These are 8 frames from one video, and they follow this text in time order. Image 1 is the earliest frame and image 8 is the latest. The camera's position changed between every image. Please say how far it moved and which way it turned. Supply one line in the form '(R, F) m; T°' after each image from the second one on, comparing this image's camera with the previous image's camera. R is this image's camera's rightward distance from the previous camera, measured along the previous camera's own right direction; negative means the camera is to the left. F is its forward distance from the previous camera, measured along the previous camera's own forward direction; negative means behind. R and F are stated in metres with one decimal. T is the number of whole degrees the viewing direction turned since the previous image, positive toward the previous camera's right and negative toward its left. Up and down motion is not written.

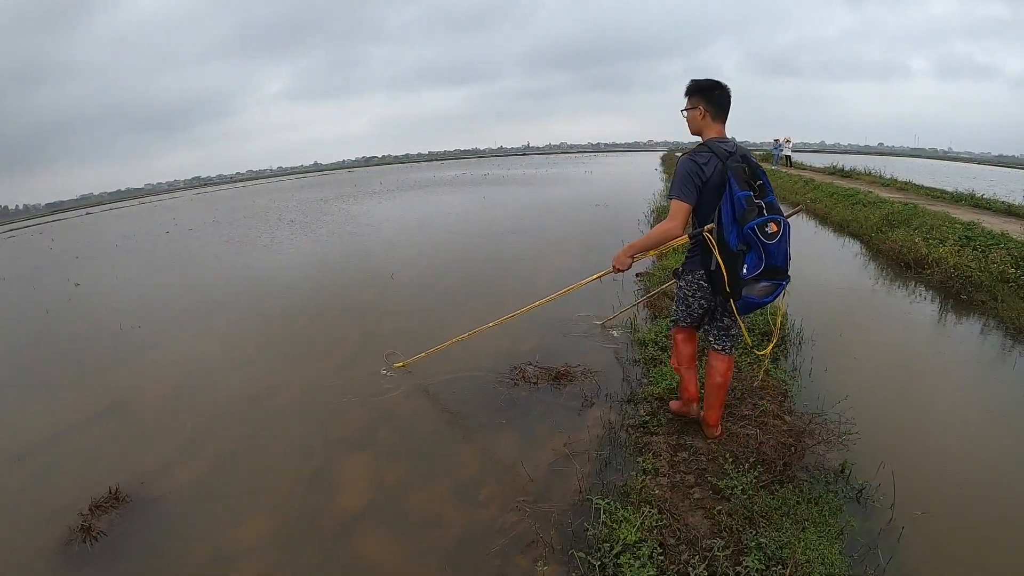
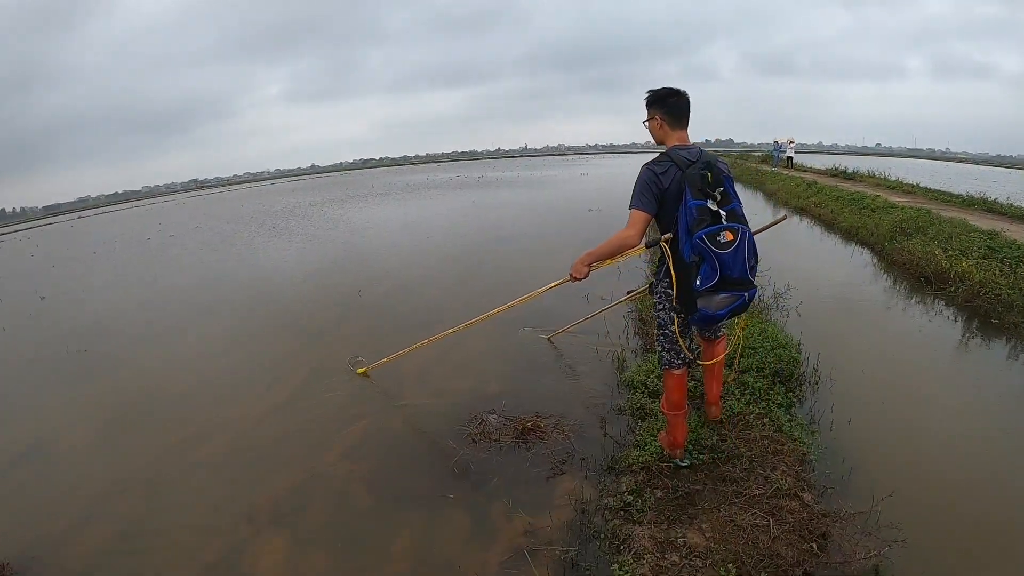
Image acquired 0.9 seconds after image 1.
(+0.4, +0.9) m; 0°
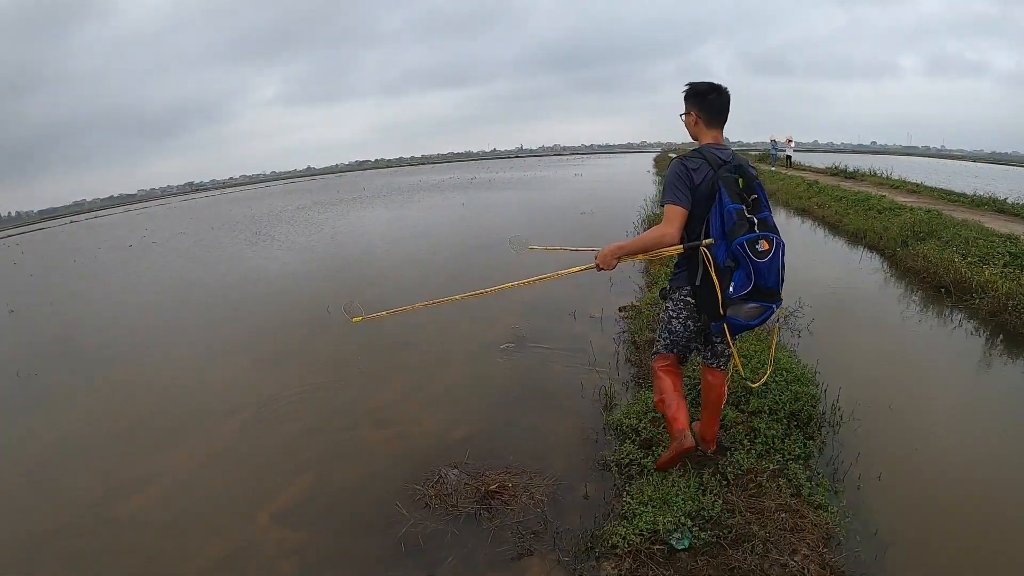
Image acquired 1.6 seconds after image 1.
(+0.3, +0.8) m; 0°
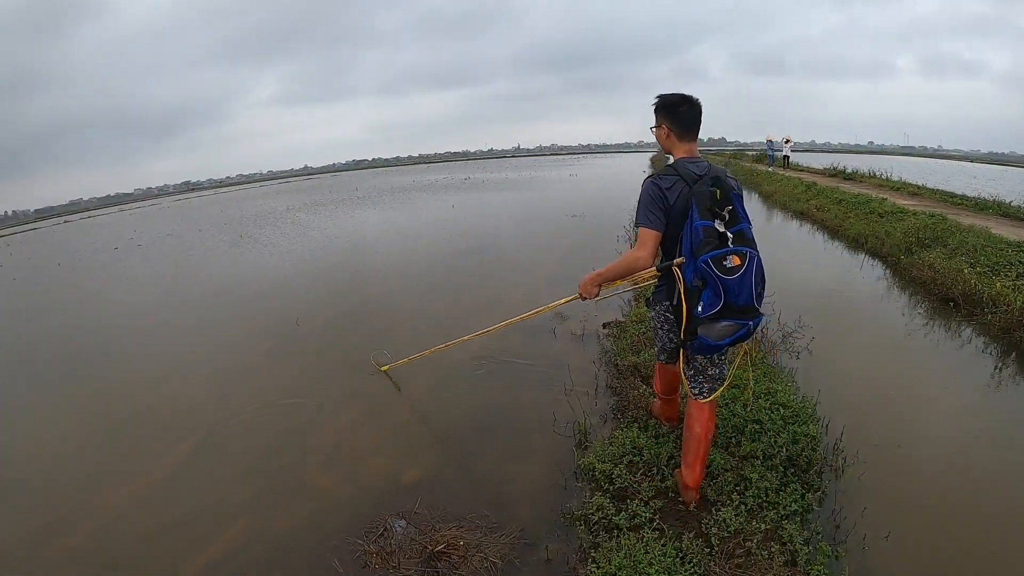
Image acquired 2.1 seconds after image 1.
(+0.3, +0.5) m; 0°
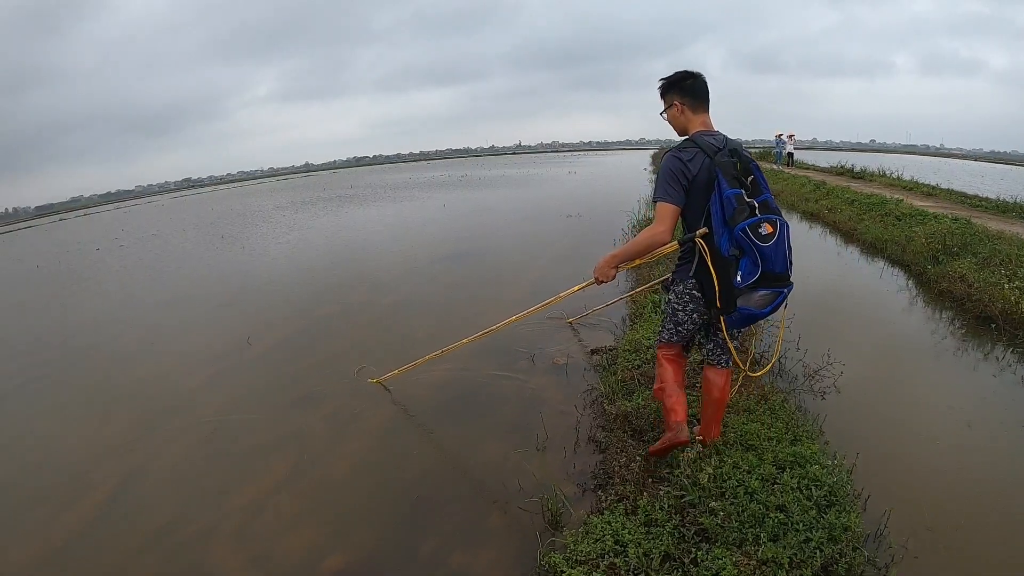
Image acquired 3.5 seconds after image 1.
(+0.3, +0.9) m; 0°
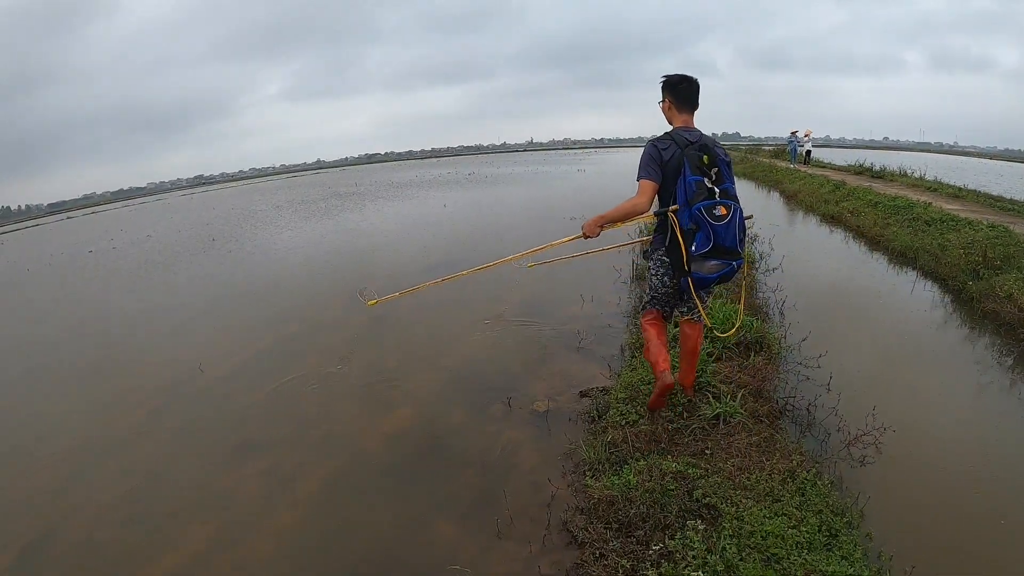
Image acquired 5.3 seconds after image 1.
(+0.3, +0.8) m; -1°
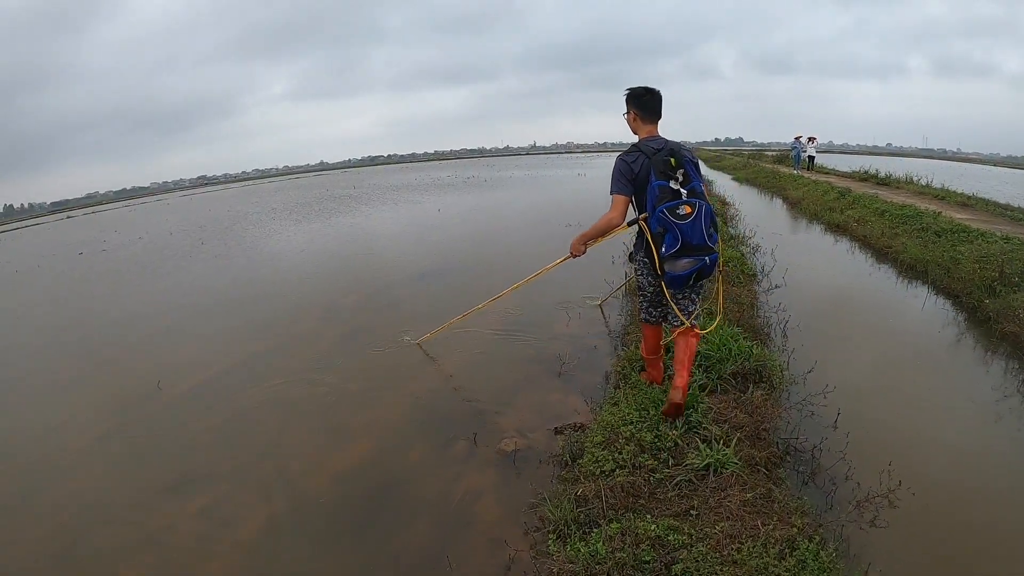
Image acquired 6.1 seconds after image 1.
(+0.3, +0.5) m; 0°
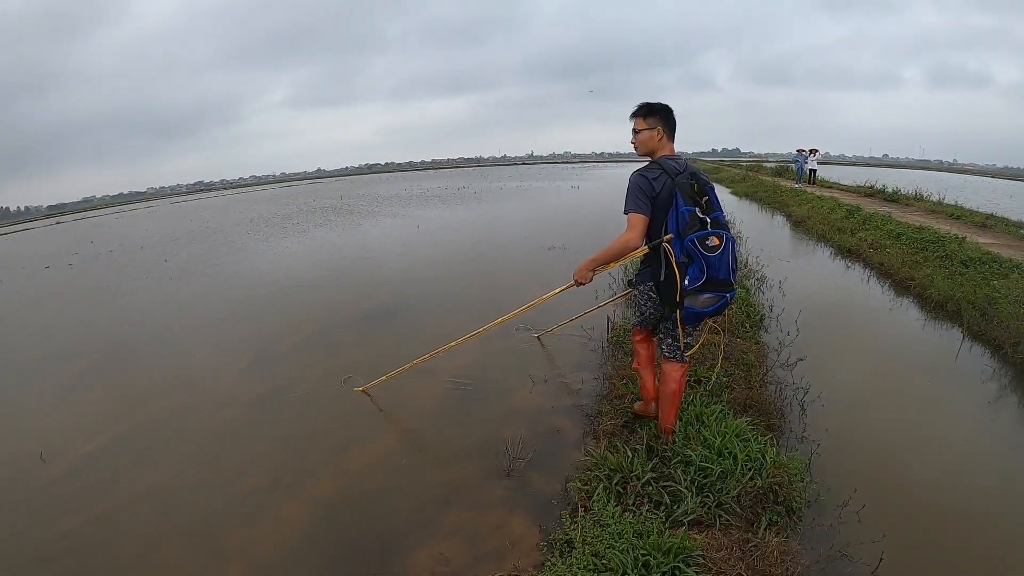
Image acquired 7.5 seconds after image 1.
(+0.5, +1.2) m; 0°
